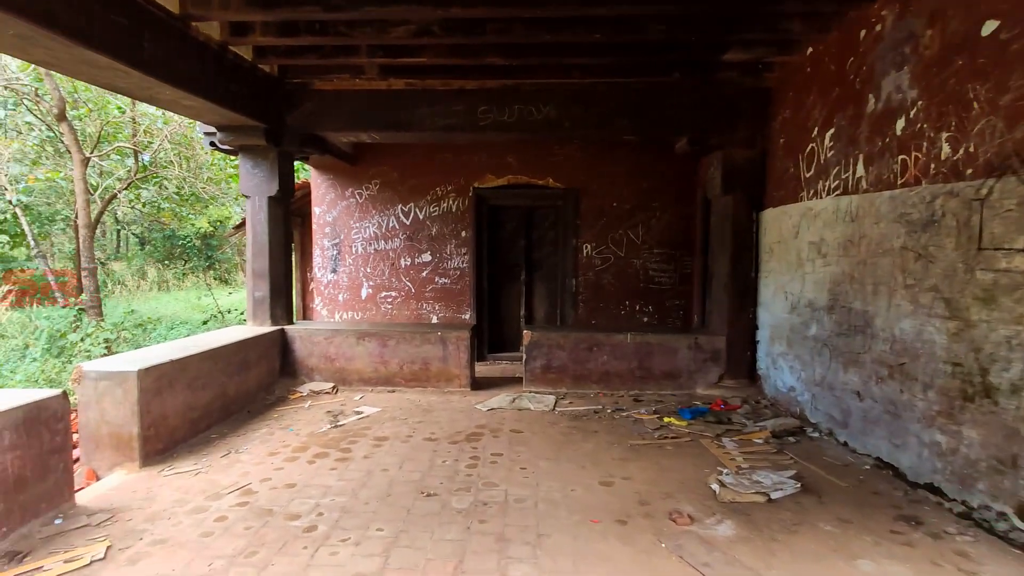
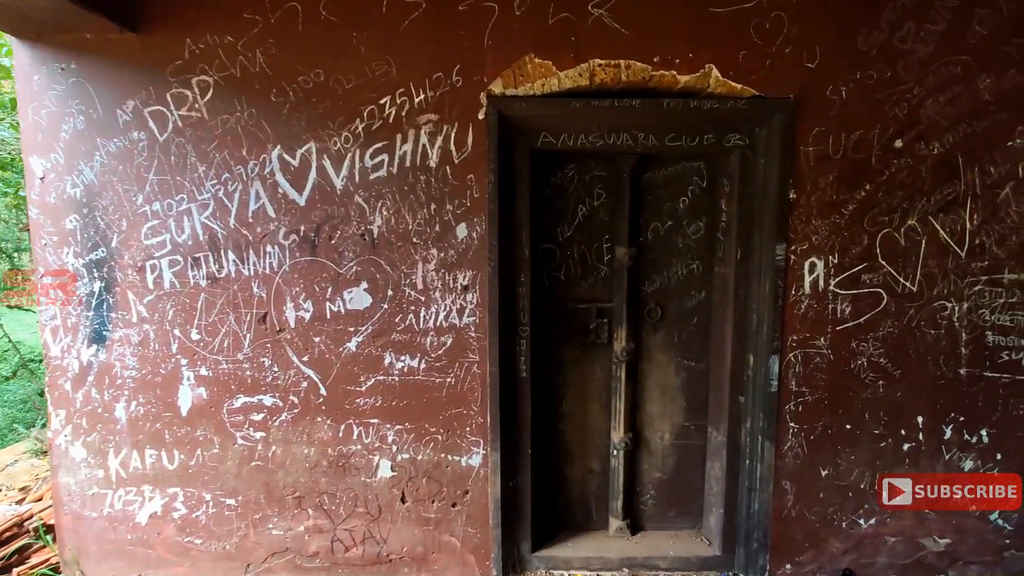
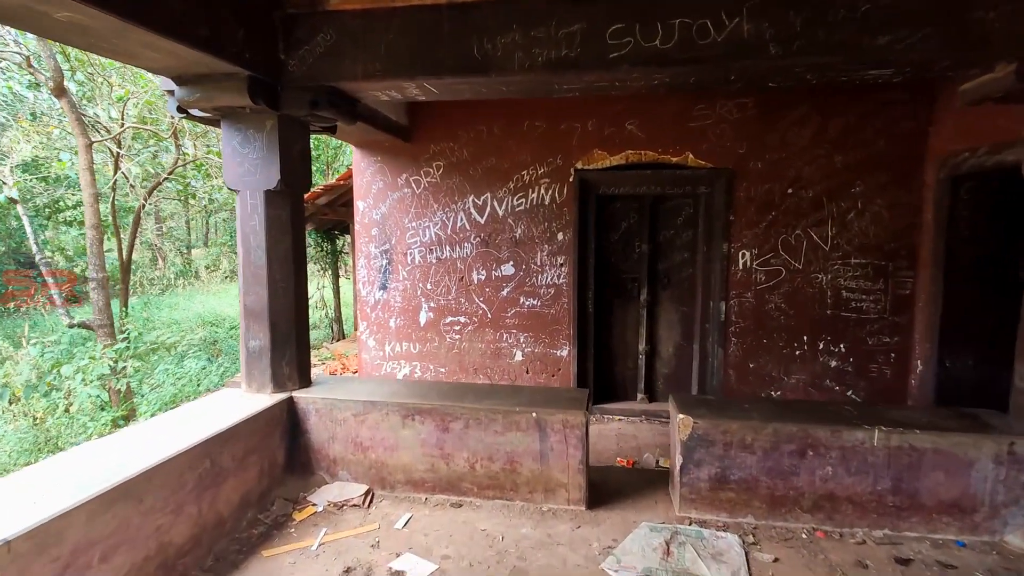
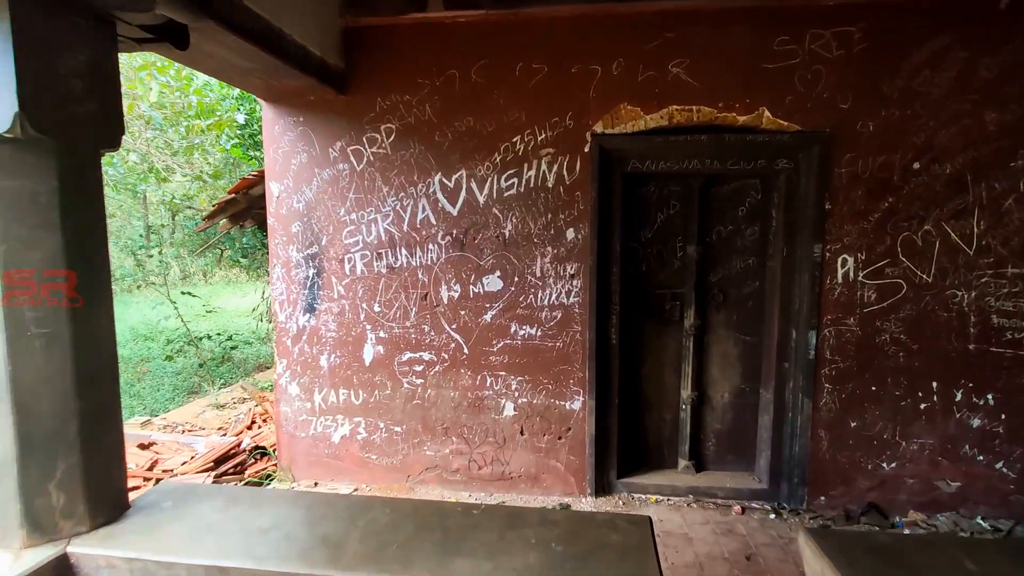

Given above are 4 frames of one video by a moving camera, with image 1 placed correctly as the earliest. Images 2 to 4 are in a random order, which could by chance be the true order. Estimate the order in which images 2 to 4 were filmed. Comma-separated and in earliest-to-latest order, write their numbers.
3, 4, 2
